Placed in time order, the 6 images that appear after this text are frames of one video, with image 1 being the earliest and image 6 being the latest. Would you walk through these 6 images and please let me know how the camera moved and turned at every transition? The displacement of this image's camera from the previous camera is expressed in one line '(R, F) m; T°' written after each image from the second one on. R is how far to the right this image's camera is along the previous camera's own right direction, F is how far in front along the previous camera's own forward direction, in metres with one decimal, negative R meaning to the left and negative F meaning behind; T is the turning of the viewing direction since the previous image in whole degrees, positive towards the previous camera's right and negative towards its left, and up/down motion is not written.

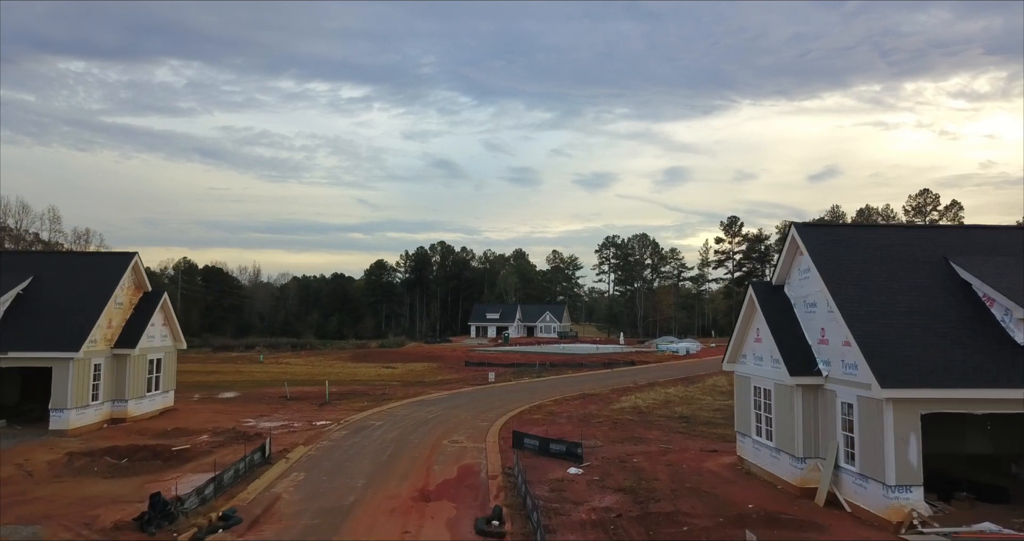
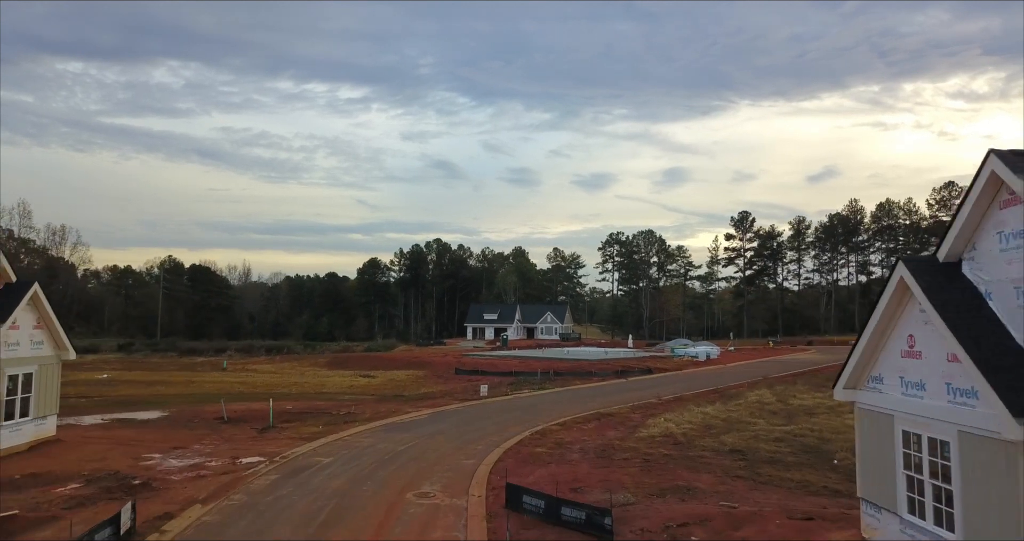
(+0.1, +5.5) m; 0°
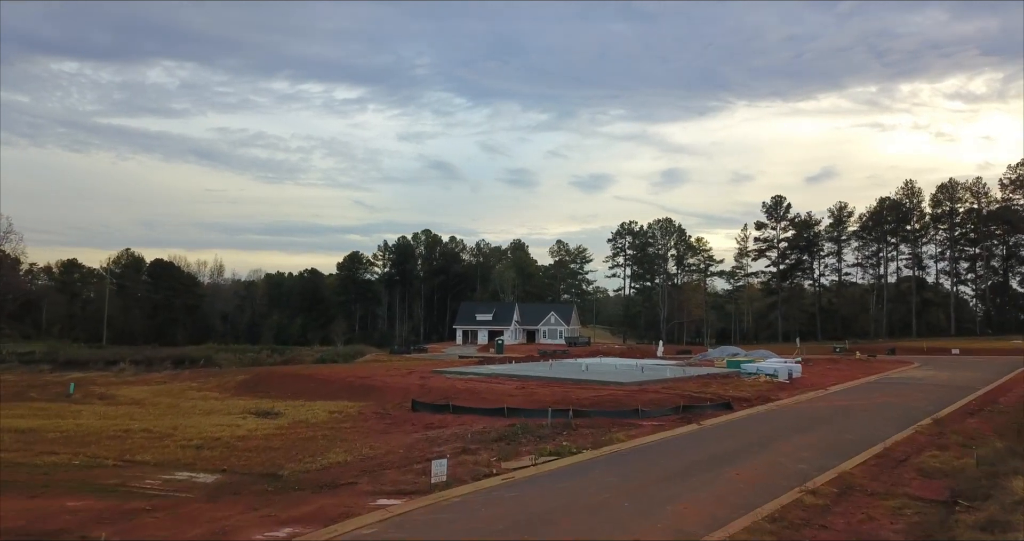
(+0.2, +13.4) m; 0°
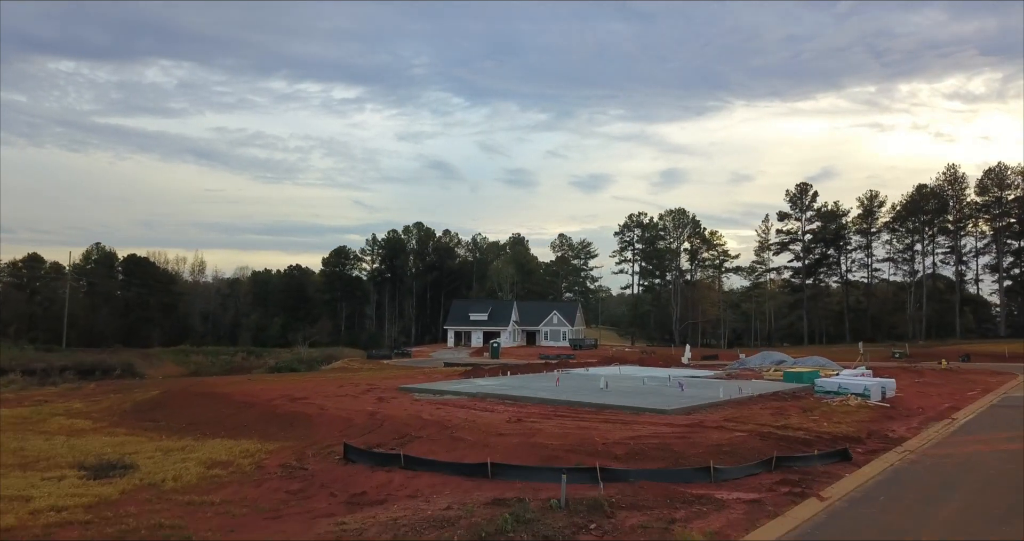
(+0.2, +7.9) m; 0°
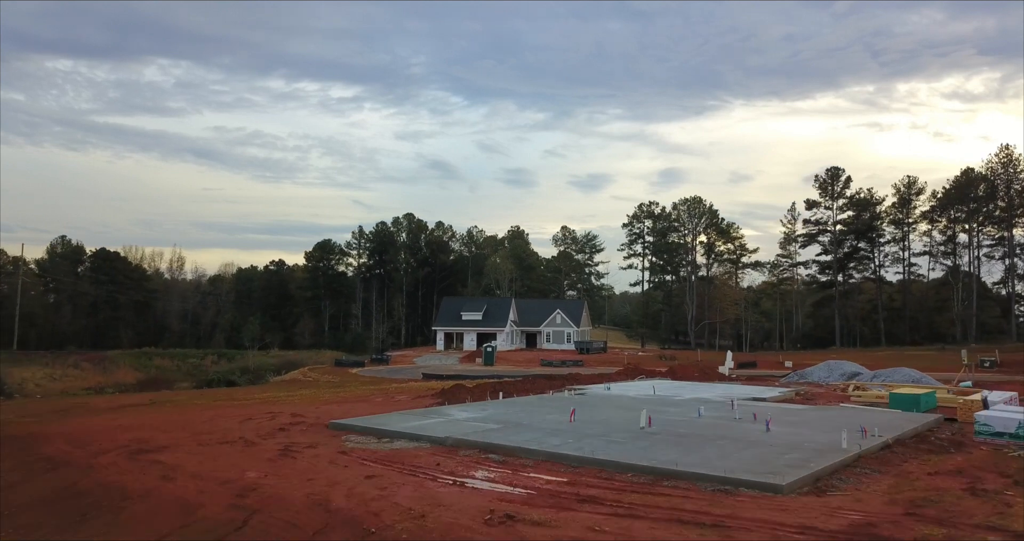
(+0.2, +8.0) m; 0°
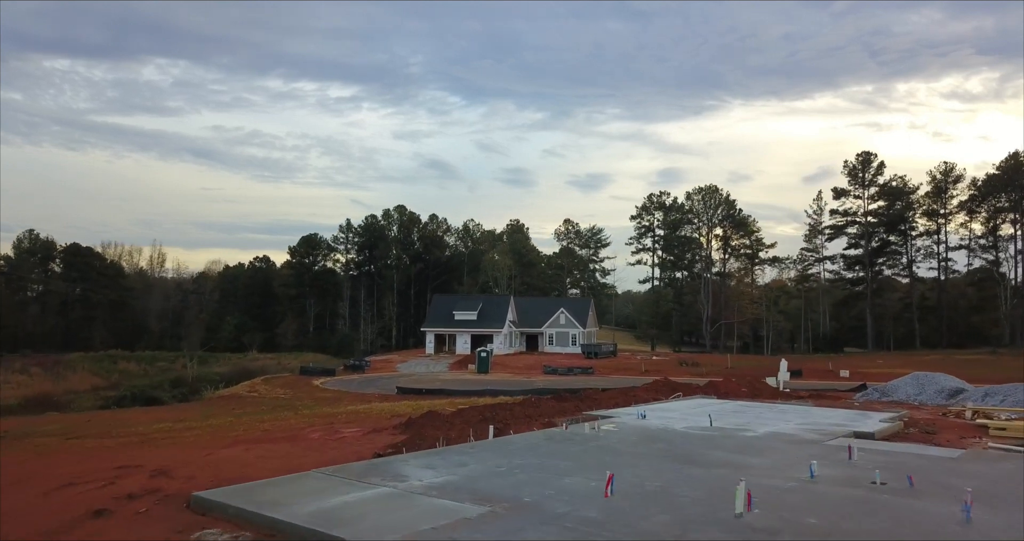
(+0.1, +6.4) m; 0°
